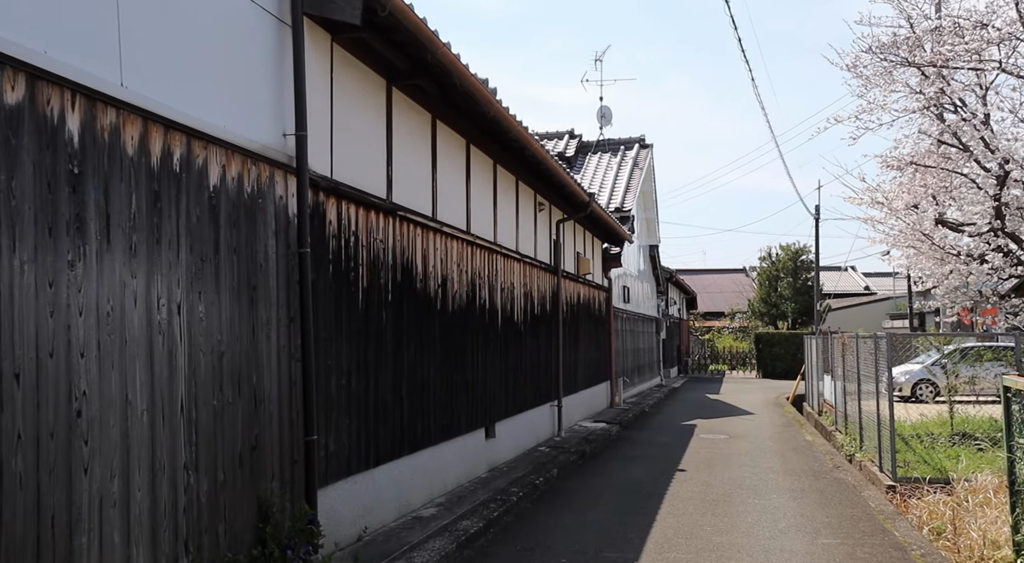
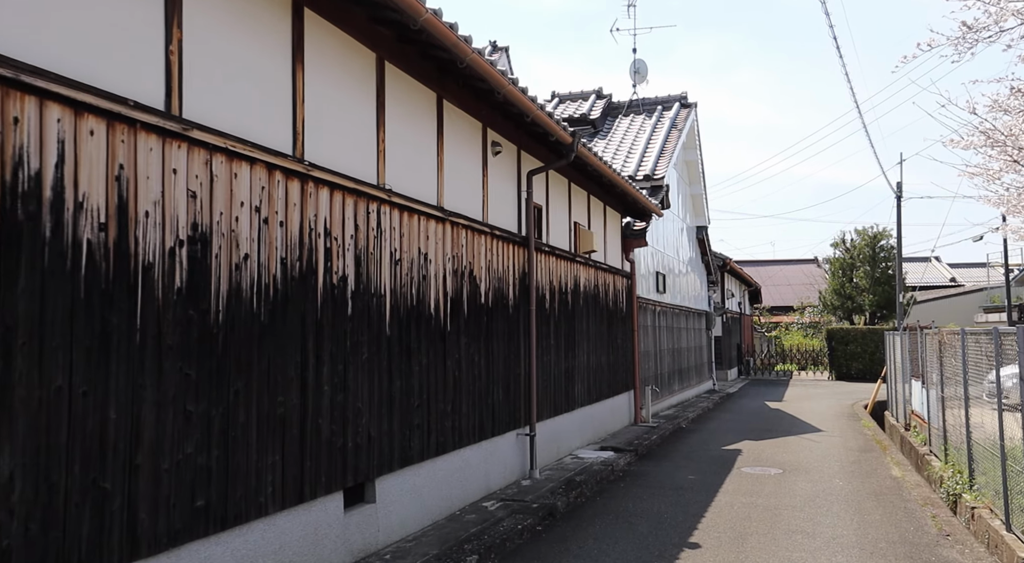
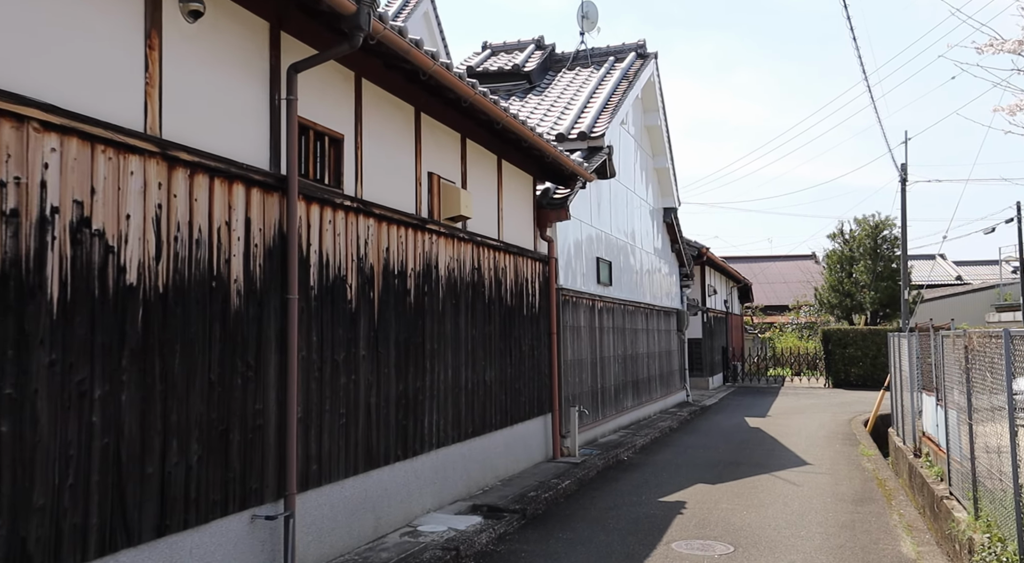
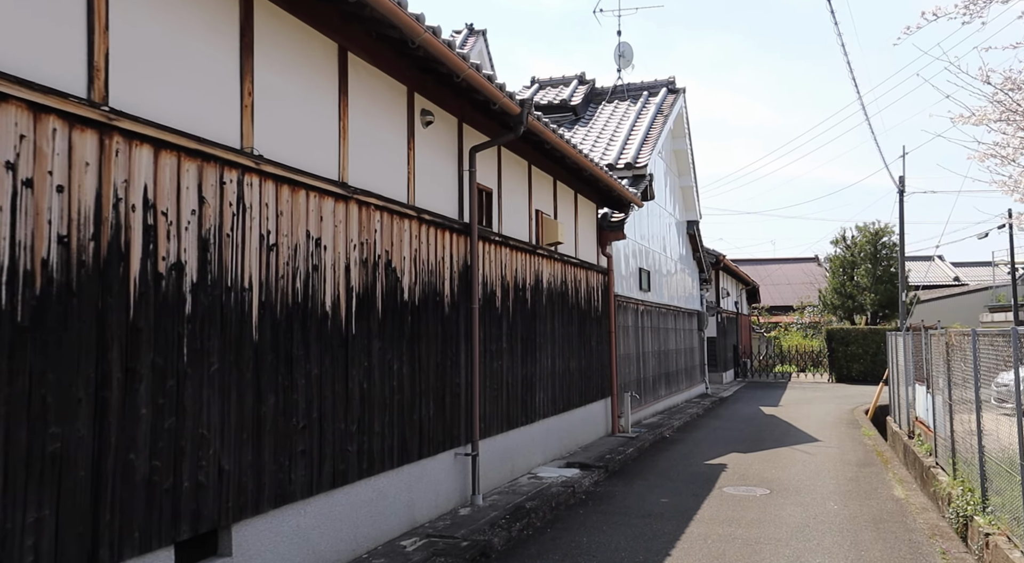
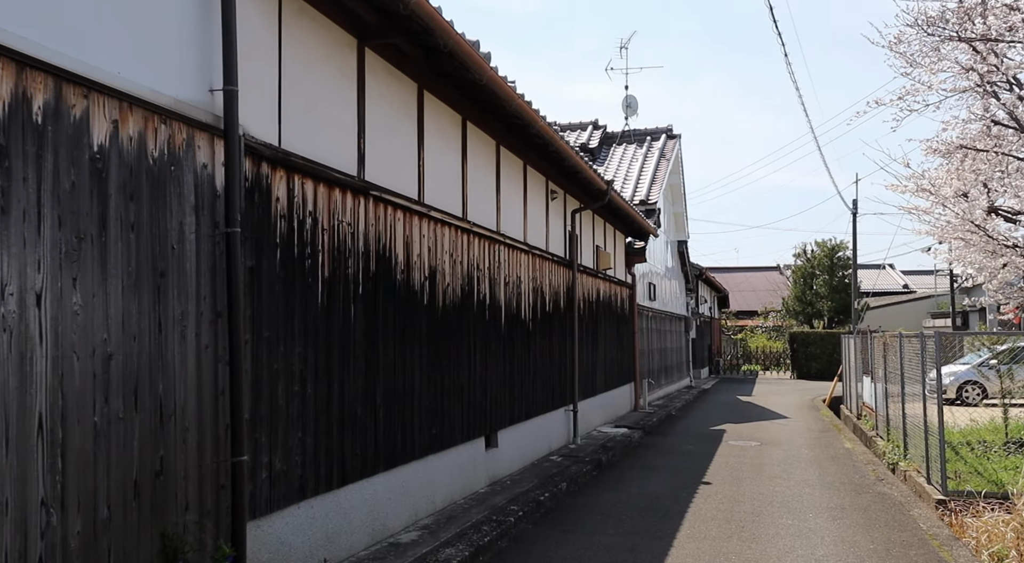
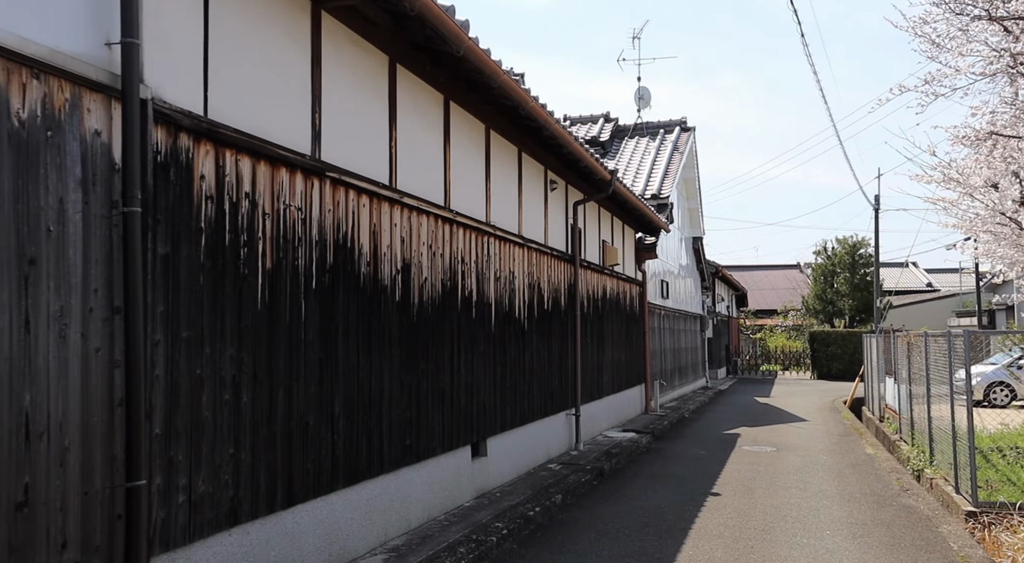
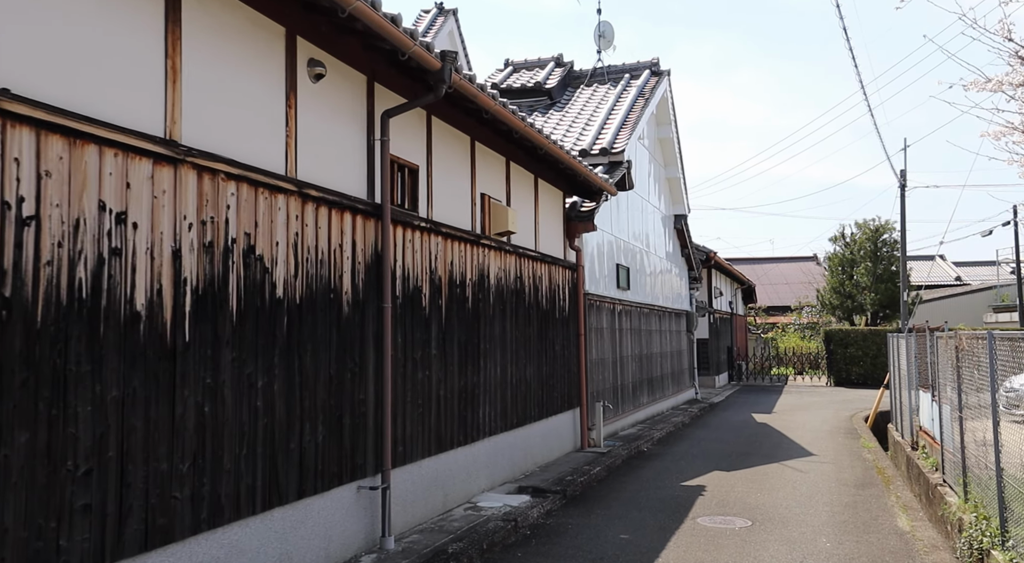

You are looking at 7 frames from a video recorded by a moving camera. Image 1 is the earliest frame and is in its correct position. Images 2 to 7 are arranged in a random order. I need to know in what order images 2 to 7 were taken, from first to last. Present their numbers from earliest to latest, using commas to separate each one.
5, 6, 2, 4, 7, 3
